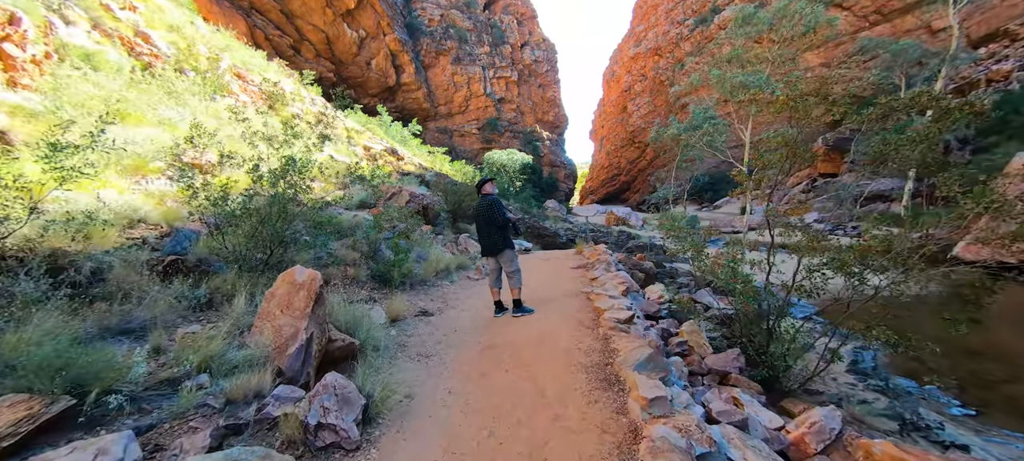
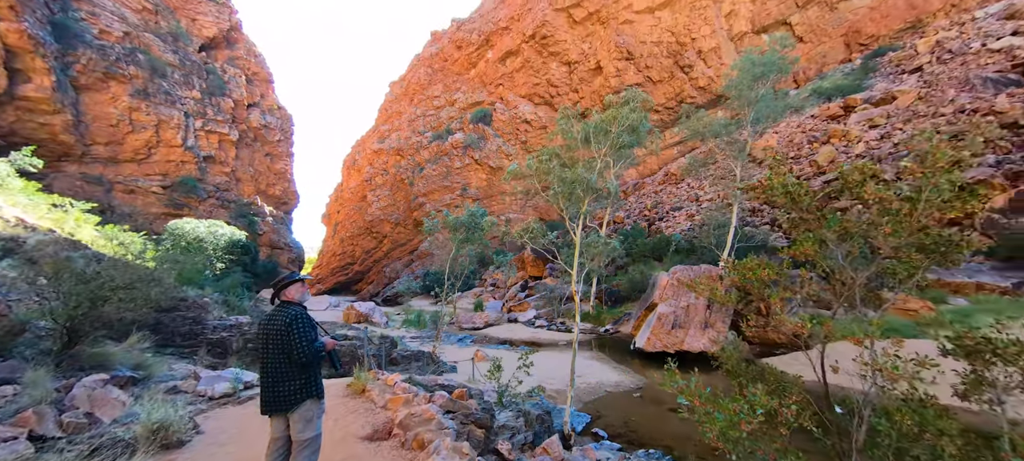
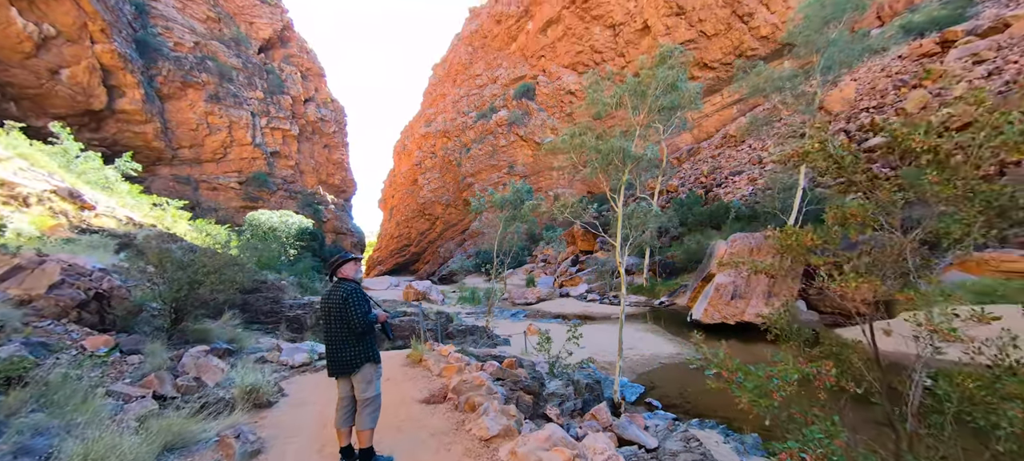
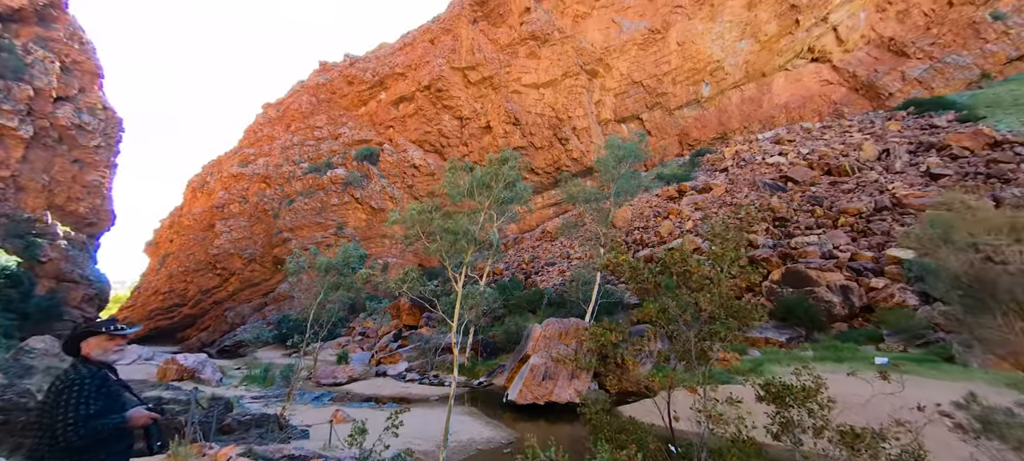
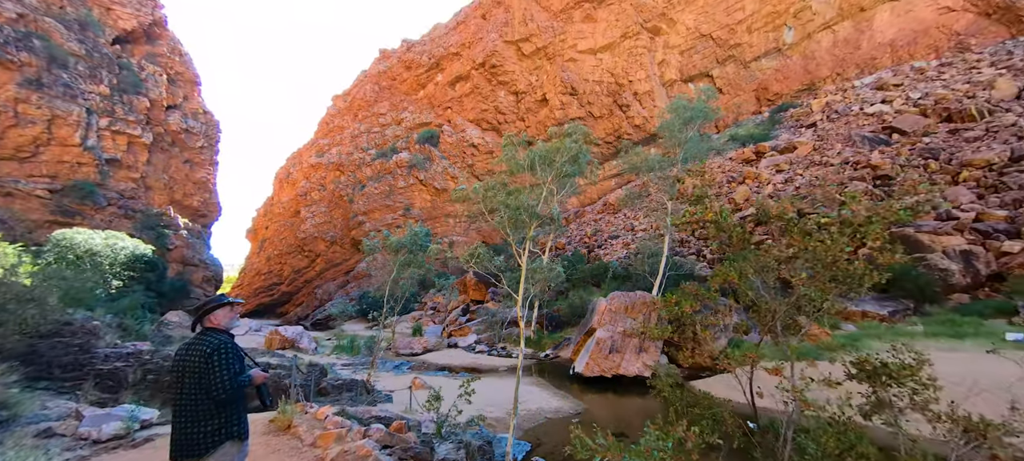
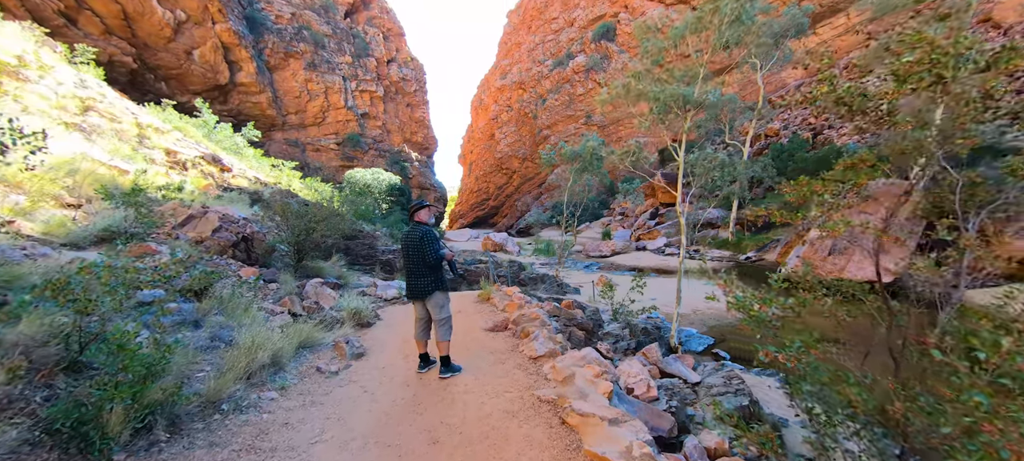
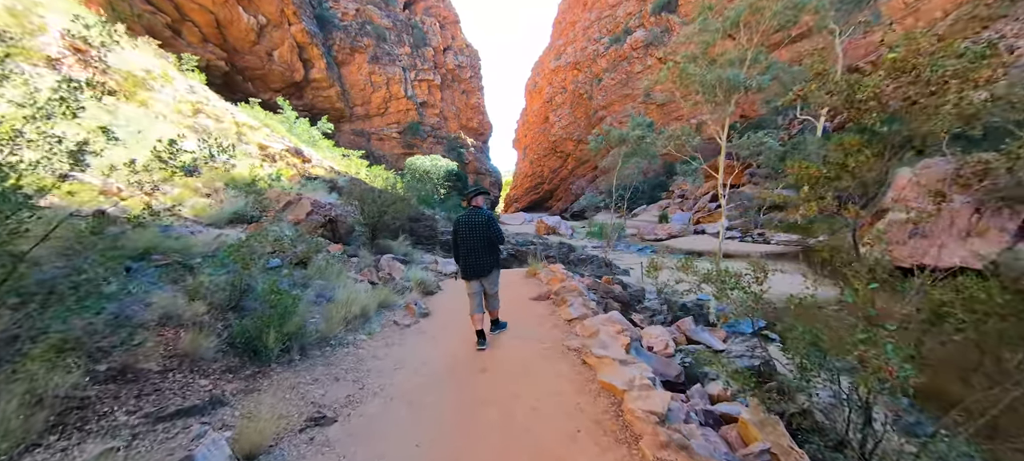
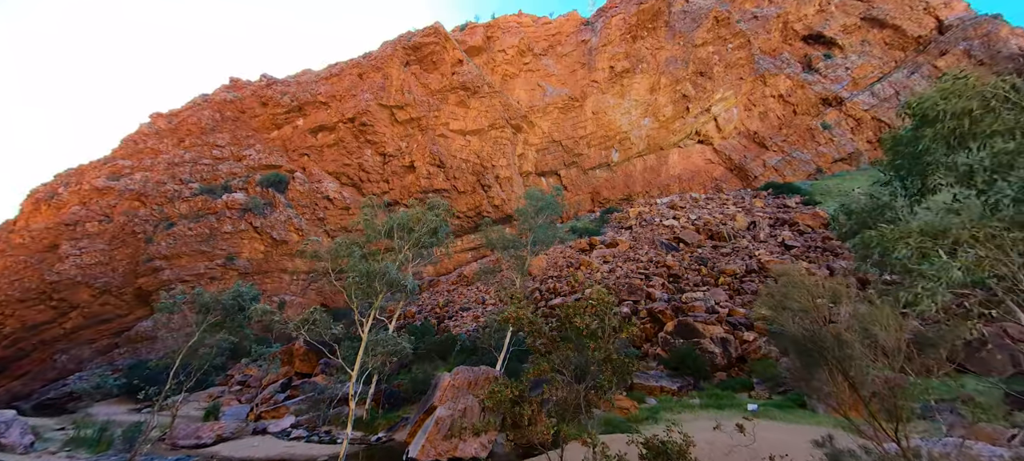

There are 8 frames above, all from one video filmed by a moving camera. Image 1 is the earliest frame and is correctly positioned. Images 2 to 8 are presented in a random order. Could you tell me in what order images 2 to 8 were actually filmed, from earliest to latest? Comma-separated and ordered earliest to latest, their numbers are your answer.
7, 6, 3, 2, 5, 4, 8
